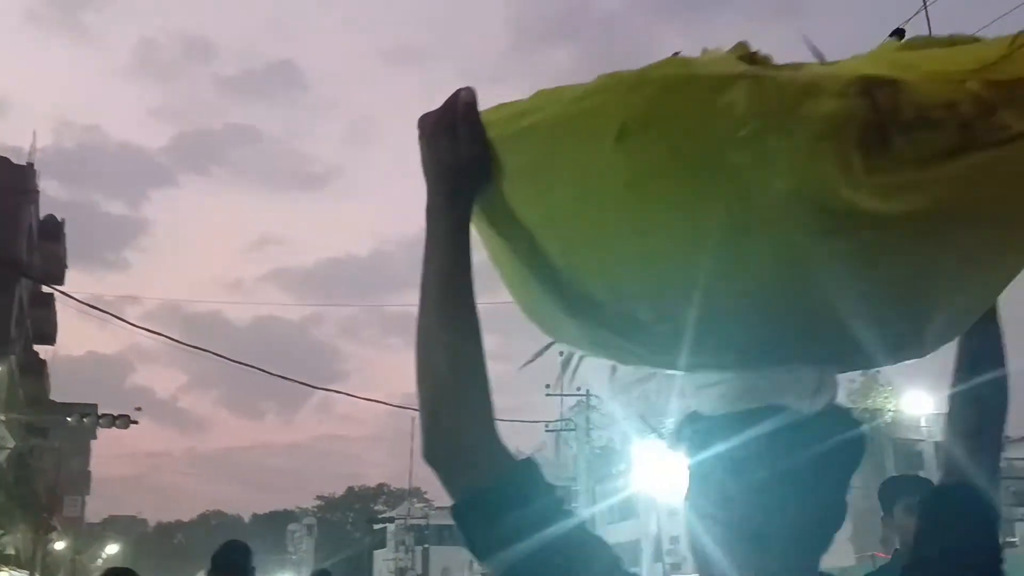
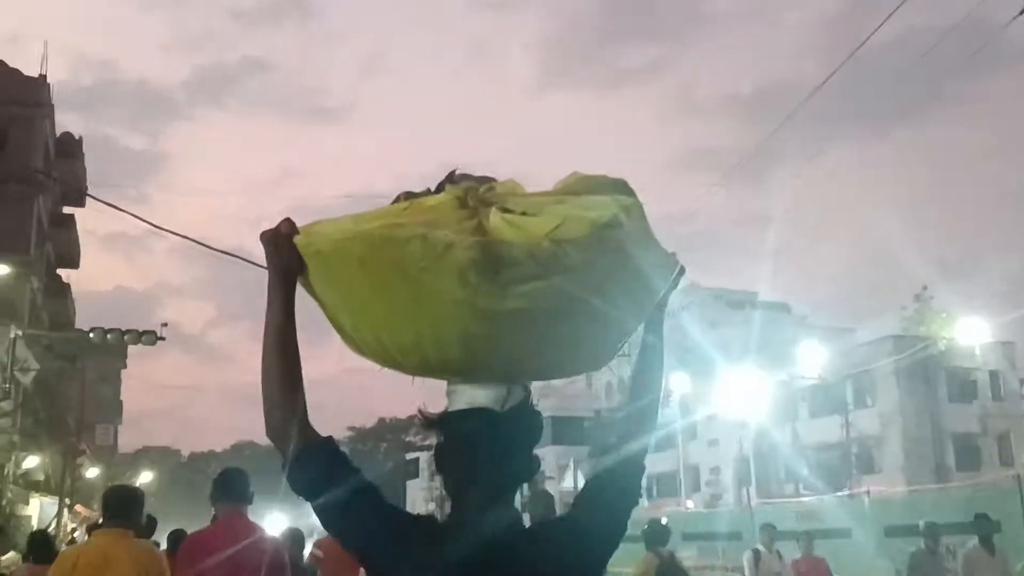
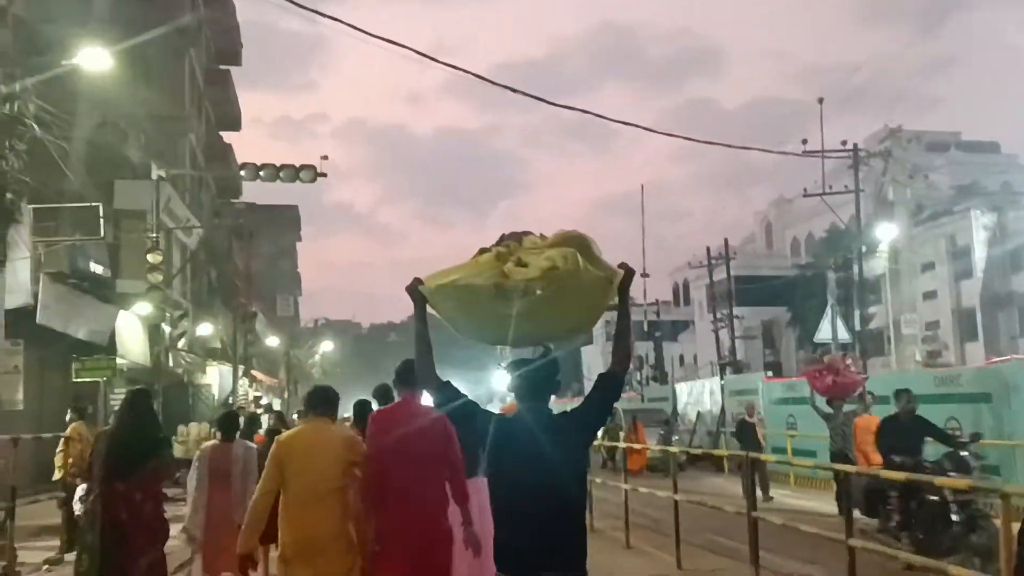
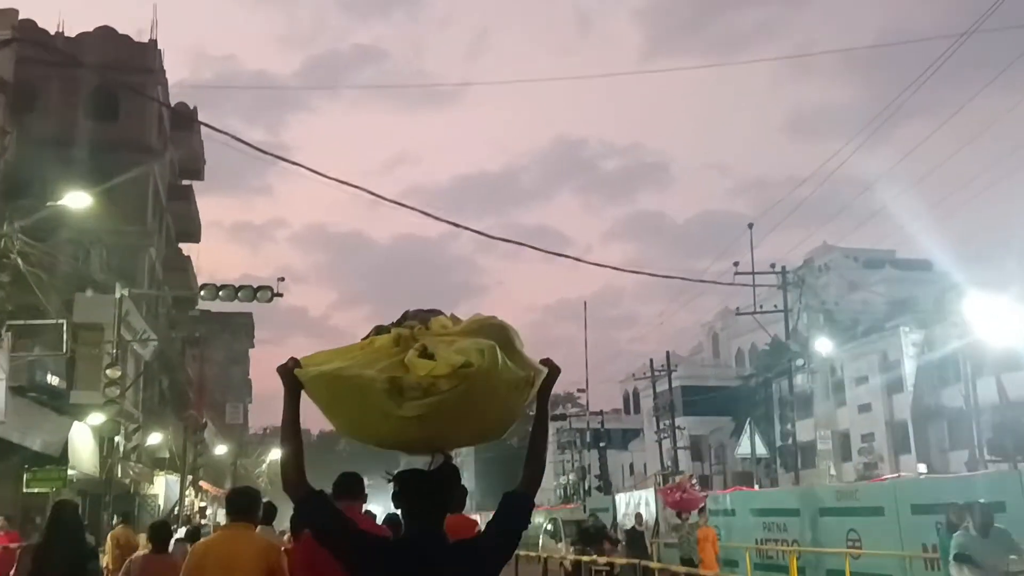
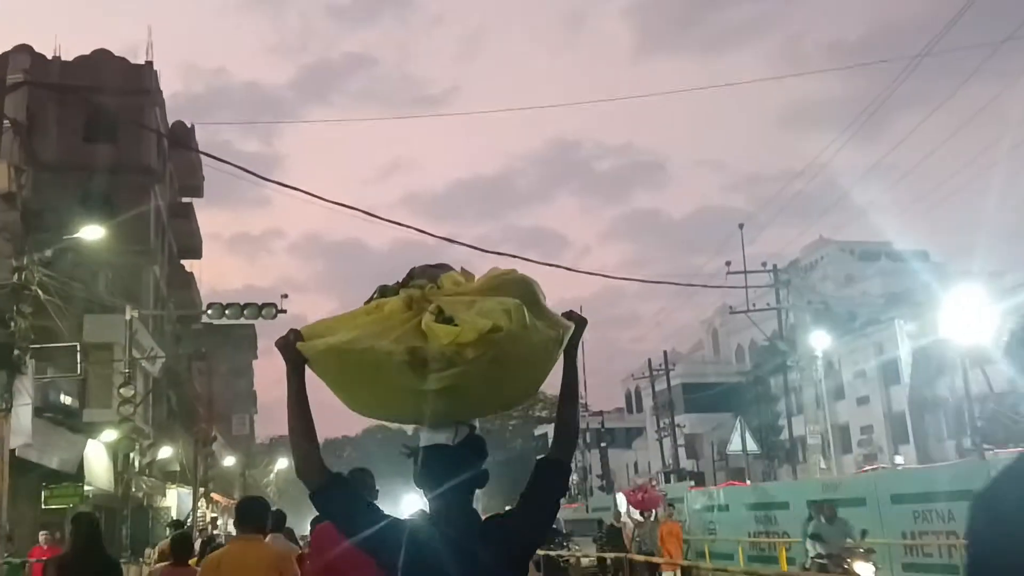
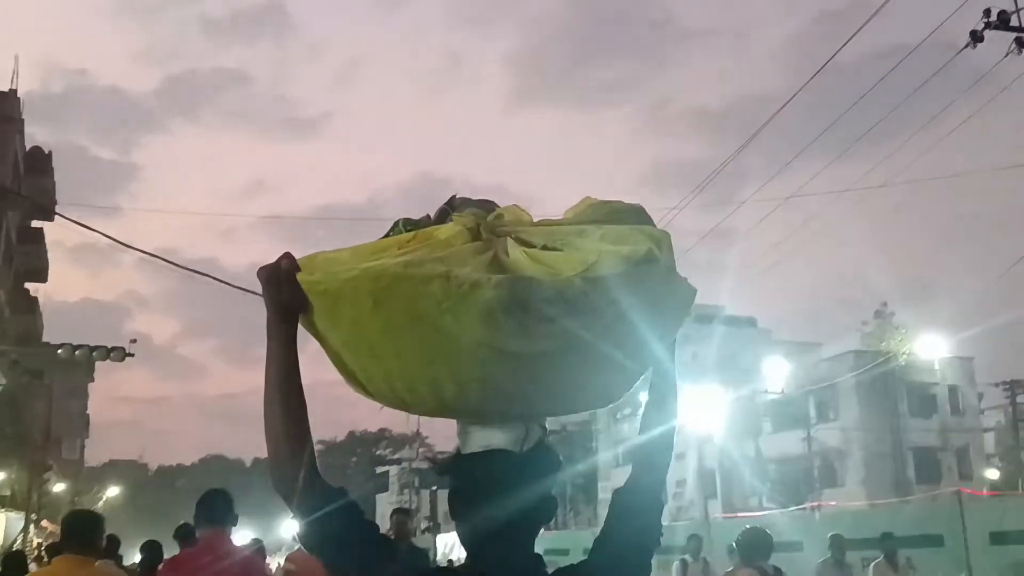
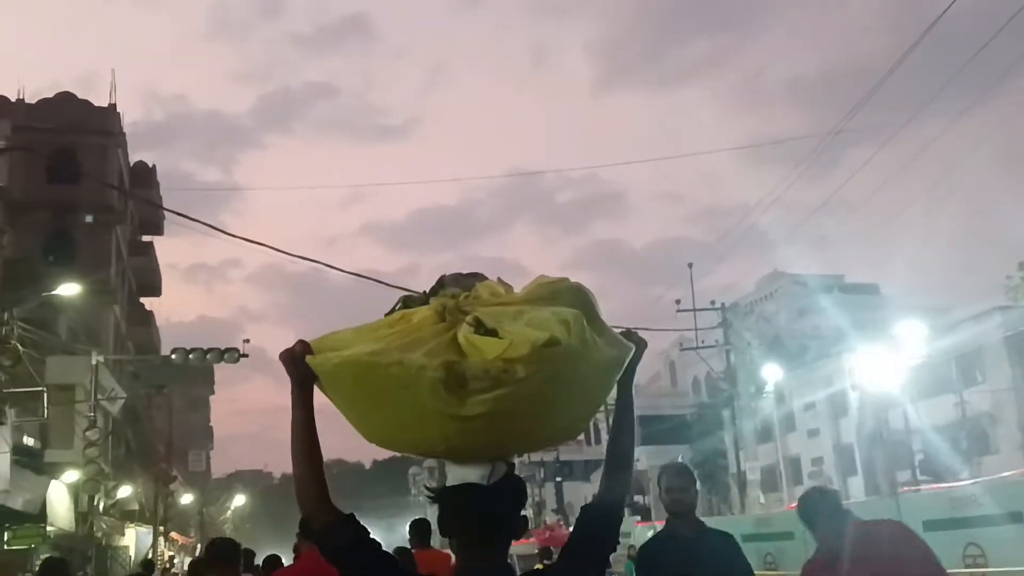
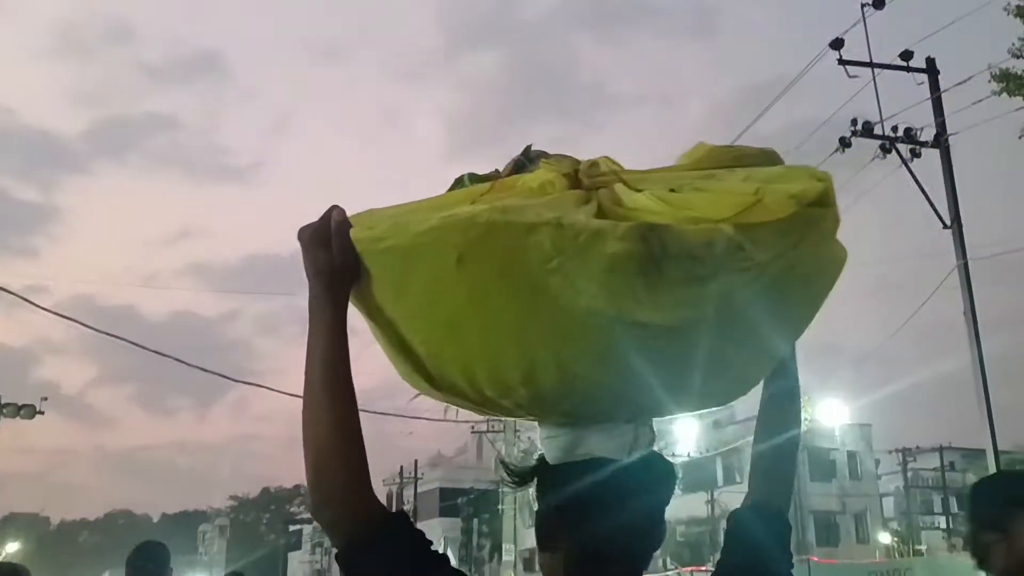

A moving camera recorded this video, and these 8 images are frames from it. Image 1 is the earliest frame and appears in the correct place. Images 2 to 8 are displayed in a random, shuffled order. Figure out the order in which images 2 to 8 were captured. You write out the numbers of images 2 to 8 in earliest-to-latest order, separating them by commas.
8, 6, 2, 7, 5, 4, 3
